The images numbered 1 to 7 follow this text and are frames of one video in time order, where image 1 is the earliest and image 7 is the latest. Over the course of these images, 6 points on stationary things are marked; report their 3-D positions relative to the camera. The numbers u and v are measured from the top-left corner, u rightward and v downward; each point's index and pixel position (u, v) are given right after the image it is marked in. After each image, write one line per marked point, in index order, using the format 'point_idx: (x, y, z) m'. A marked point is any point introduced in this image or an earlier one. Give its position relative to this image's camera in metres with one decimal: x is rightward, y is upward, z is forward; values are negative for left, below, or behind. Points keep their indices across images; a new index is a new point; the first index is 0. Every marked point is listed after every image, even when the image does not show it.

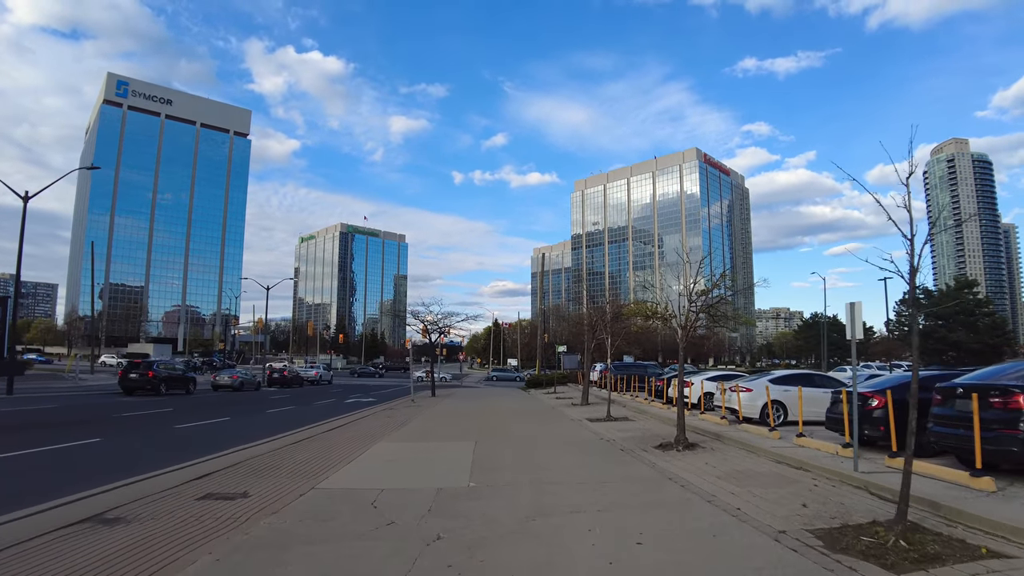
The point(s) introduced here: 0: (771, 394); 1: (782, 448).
0: (+5.3, -2.1, +12.2) m
1: (+3.9, -2.3, +8.6) m
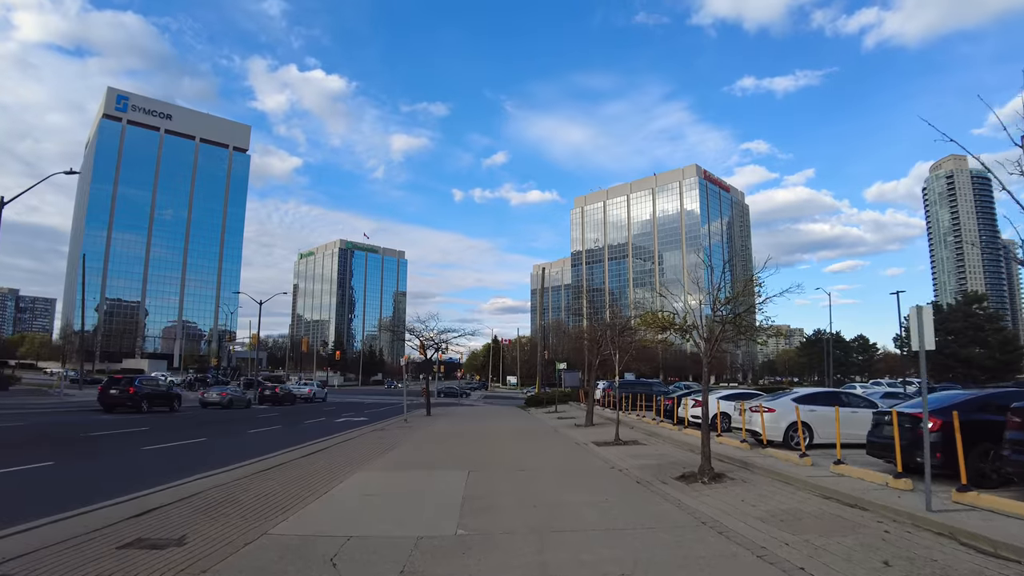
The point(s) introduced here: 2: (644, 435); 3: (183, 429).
0: (+5.3, -2.3, +11.1) m
1: (+3.9, -2.4, +7.5) m
2: (+3.0, -3.2, +13.0) m
3: (-10.6, -4.8, +19.2) m
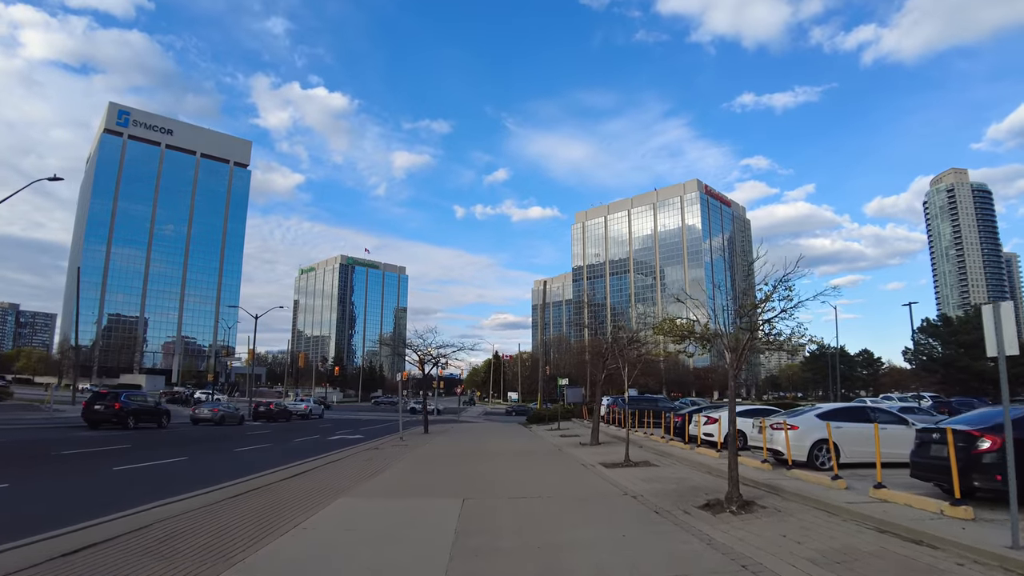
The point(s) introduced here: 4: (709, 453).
0: (+5.3, -2.5, +10.2) m
1: (+3.9, -2.4, +6.6) m
2: (+3.0, -3.4, +12.1) m
3: (-10.5, -5.1, +18.2) m
4: (+4.0, -3.3, +11.9) m
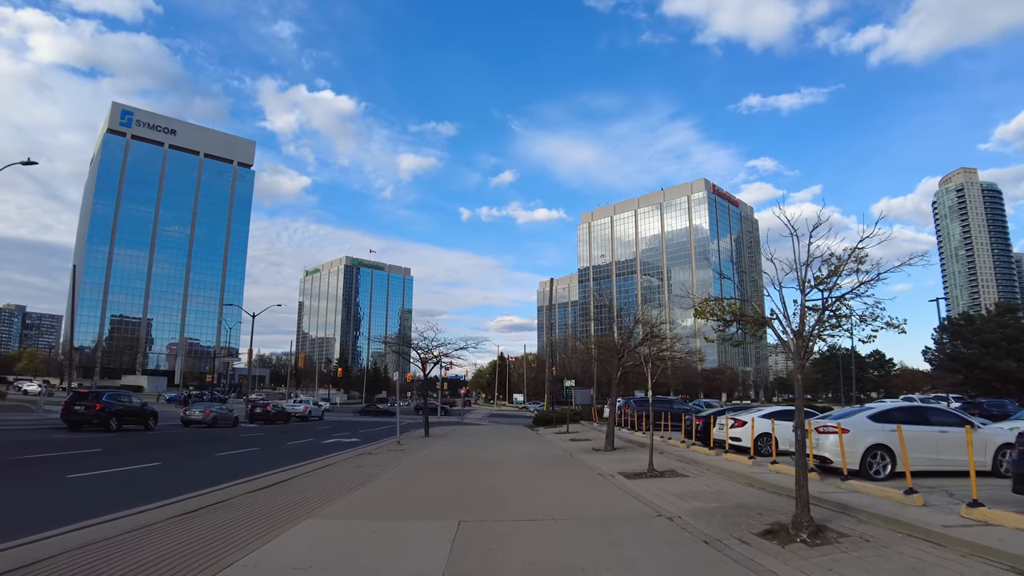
0: (+5.4, -2.2, +8.8) m
1: (+4.0, -2.1, +5.2) m
2: (+3.1, -3.1, +10.8) m
3: (-10.4, -4.9, +17.0) m
4: (+4.1, -3.1, +10.5) m
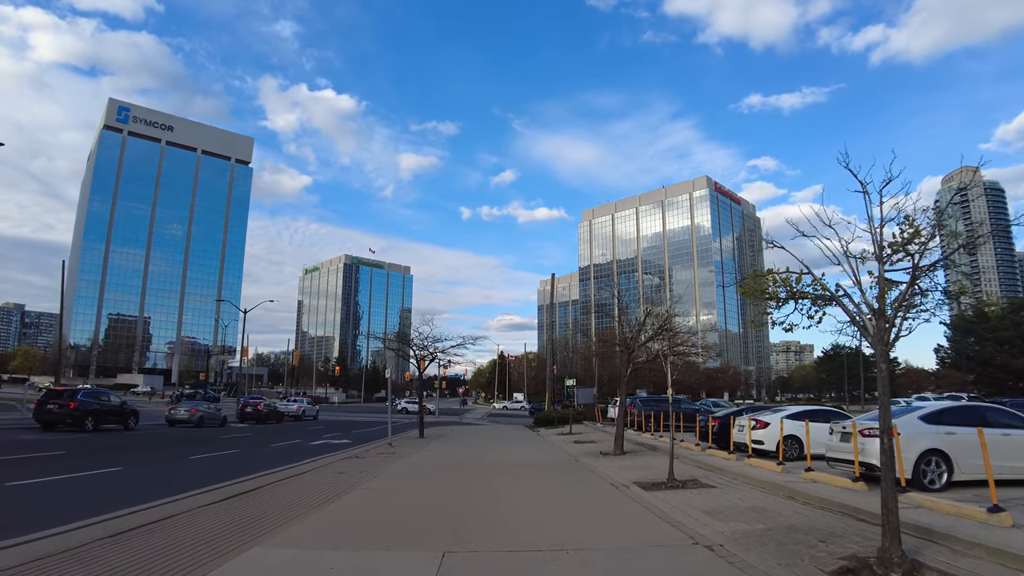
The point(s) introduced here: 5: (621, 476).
0: (+5.4, -2.0, +7.6) m
1: (+4.0, -1.9, +4.1) m
2: (+3.1, -2.9, +9.6) m
3: (-10.4, -4.6, +15.8) m
4: (+4.0, -2.8, +9.3) m
5: (+1.9, -3.2, +10.2) m
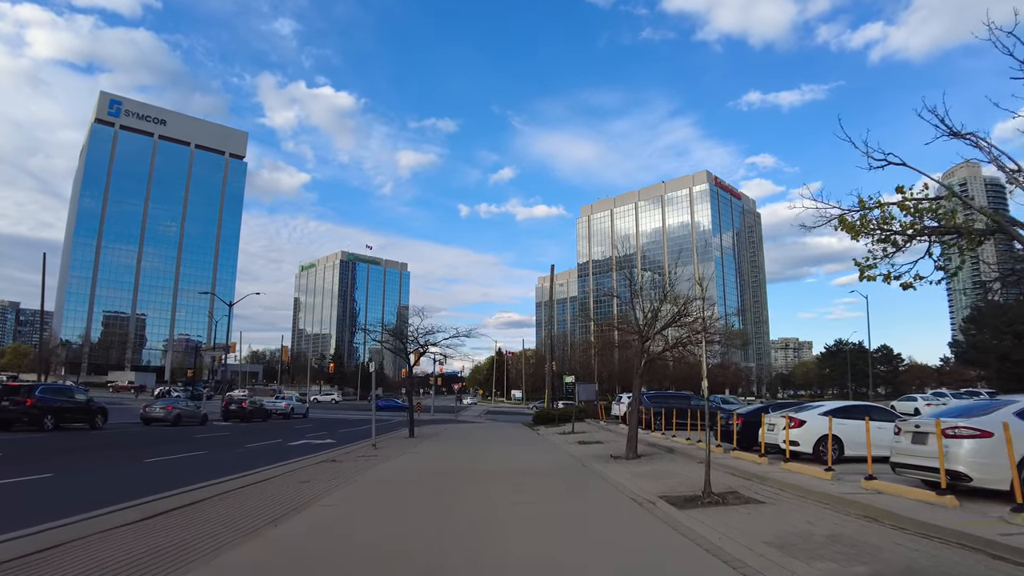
0: (+5.3, -1.6, +6.1) m
1: (+3.9, -1.5, +2.5) m
2: (+3.0, -2.5, +8.0) m
3: (-10.5, -4.2, +14.2) m
4: (+4.0, -2.4, +7.8) m
5: (+1.8, -2.8, +8.7) m
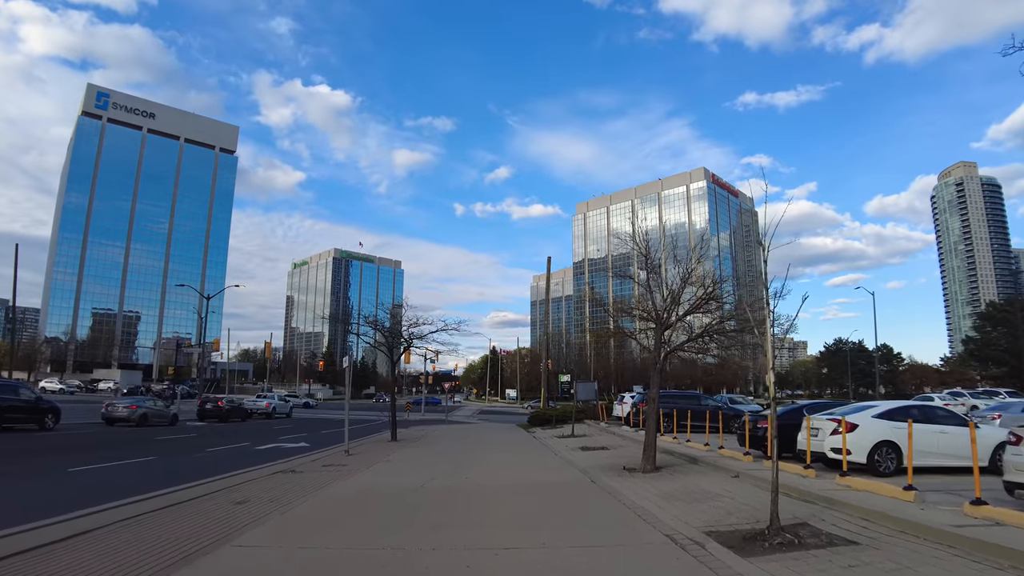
0: (+5.2, -1.3, +4.3) m
1: (+3.8, -1.2, +0.7) m
2: (+2.9, -2.2, +6.2) m
3: (-10.6, -3.8, +12.4) m
4: (+3.9, -2.1, +6.0) m
5: (+1.7, -2.4, +6.9) m
